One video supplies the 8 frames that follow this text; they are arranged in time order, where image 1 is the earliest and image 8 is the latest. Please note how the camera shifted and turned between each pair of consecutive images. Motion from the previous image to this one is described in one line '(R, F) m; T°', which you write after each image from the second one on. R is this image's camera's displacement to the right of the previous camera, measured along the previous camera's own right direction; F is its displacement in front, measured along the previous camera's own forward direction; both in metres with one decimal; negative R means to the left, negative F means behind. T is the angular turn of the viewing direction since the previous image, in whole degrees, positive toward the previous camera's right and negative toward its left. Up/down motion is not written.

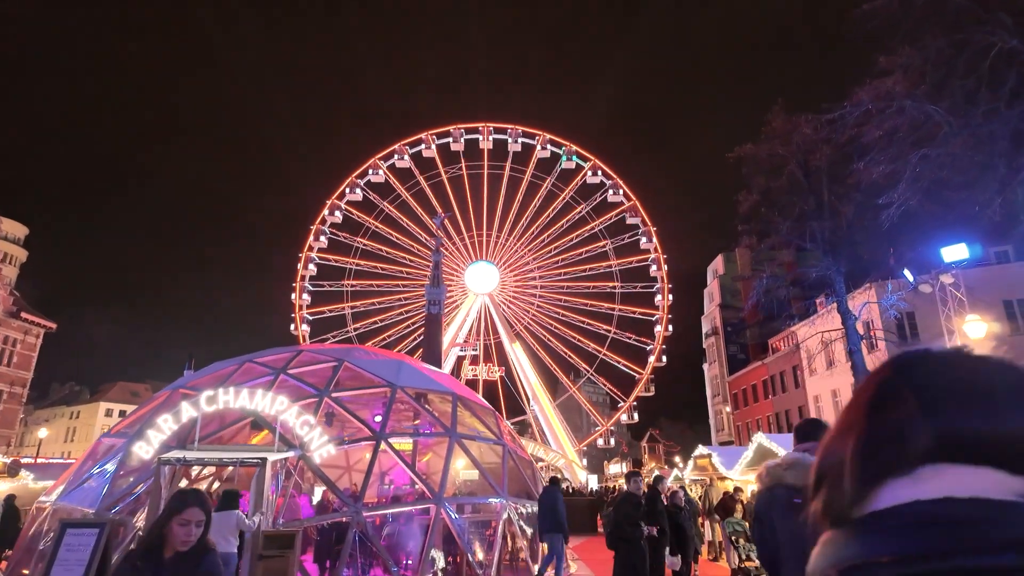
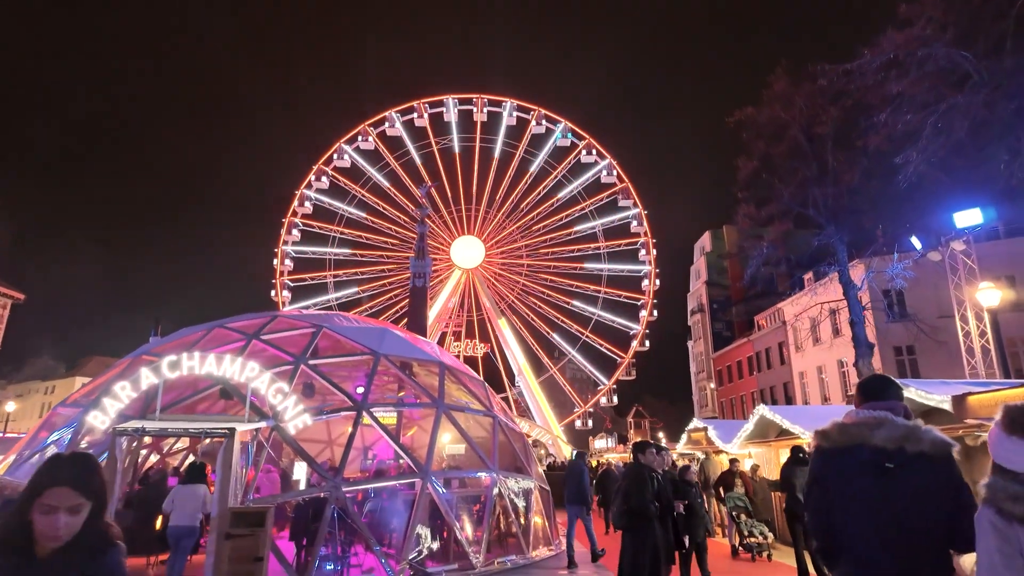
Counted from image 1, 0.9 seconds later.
(-0.1, +0.9) m; +1°
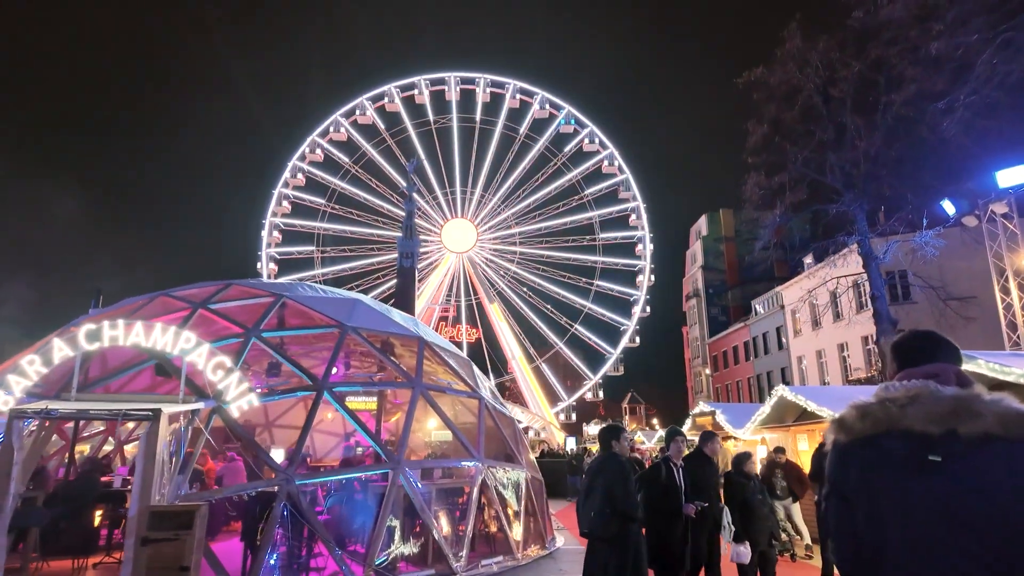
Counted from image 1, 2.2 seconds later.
(+0.1, +1.5) m; +1°
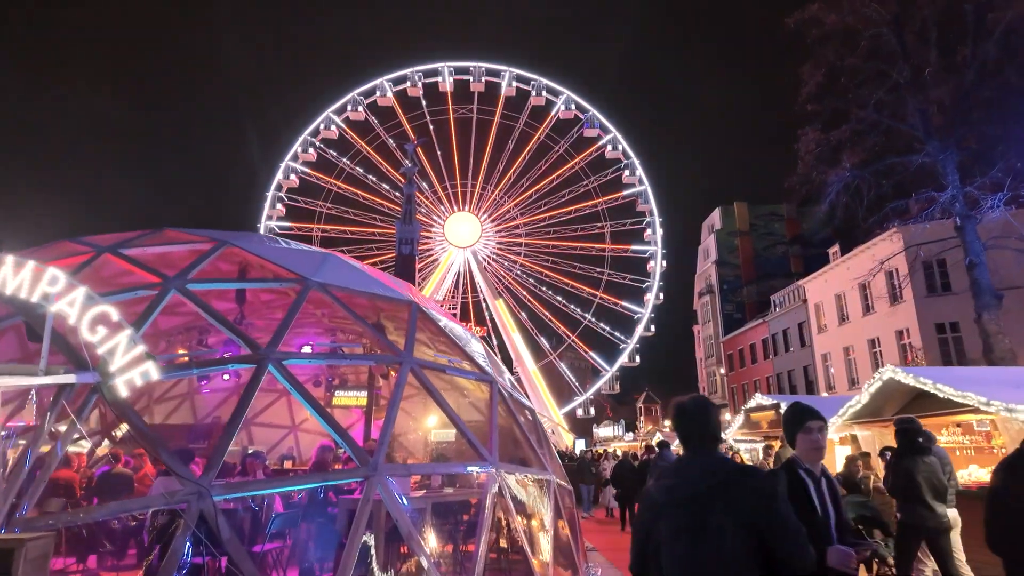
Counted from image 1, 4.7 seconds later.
(-0.2, +2.8) m; 0°
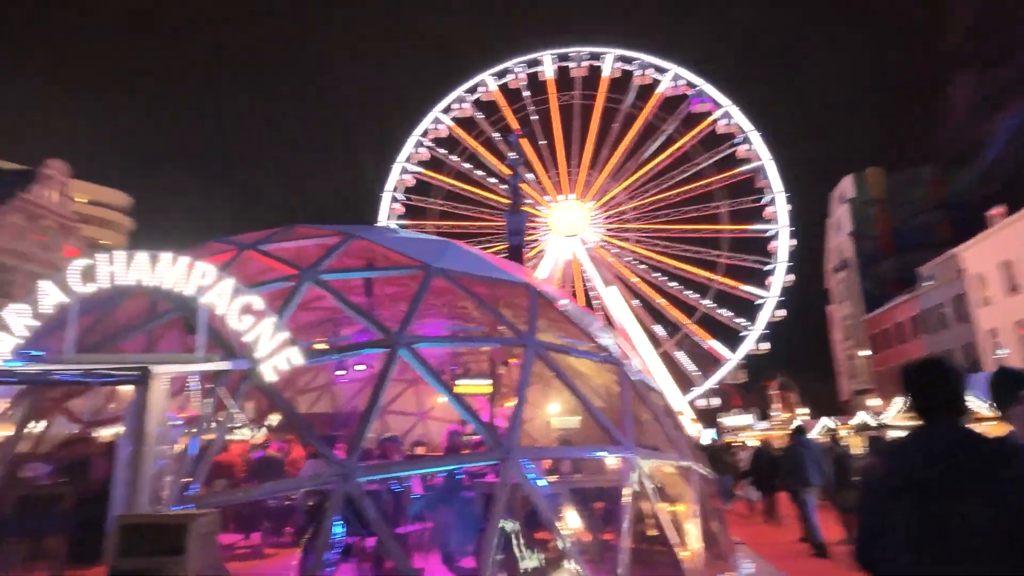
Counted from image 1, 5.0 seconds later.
(-0.2, +0.3) m; -10°
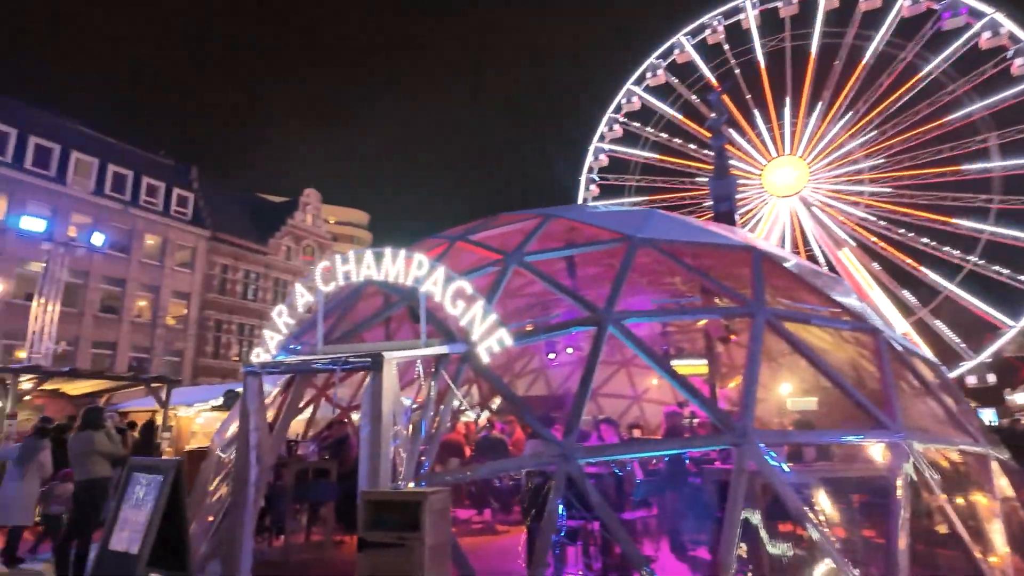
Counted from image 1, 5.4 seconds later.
(-0.1, +0.3) m; -18°
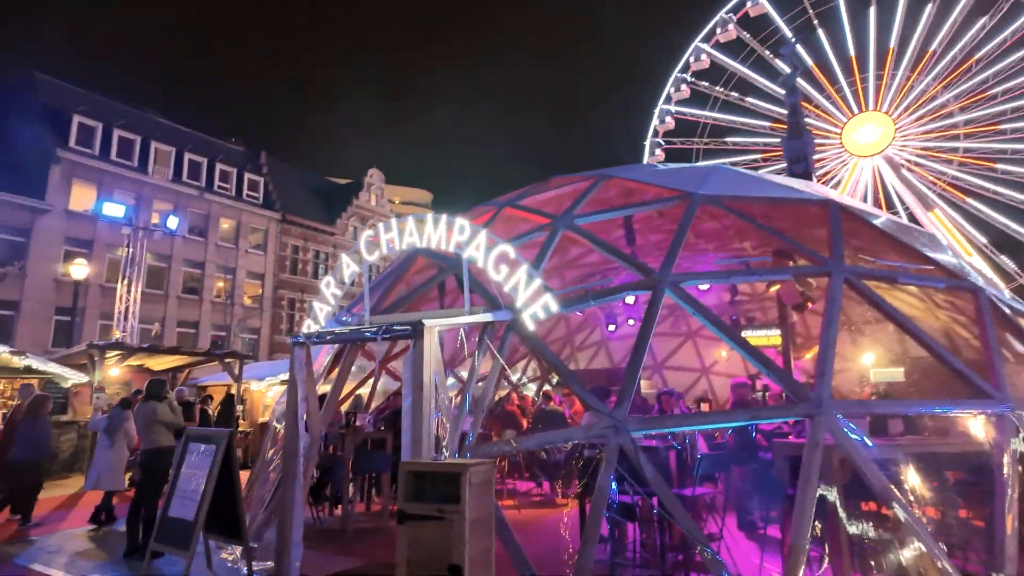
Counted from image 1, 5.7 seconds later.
(+0.2, +0.3) m; -6°
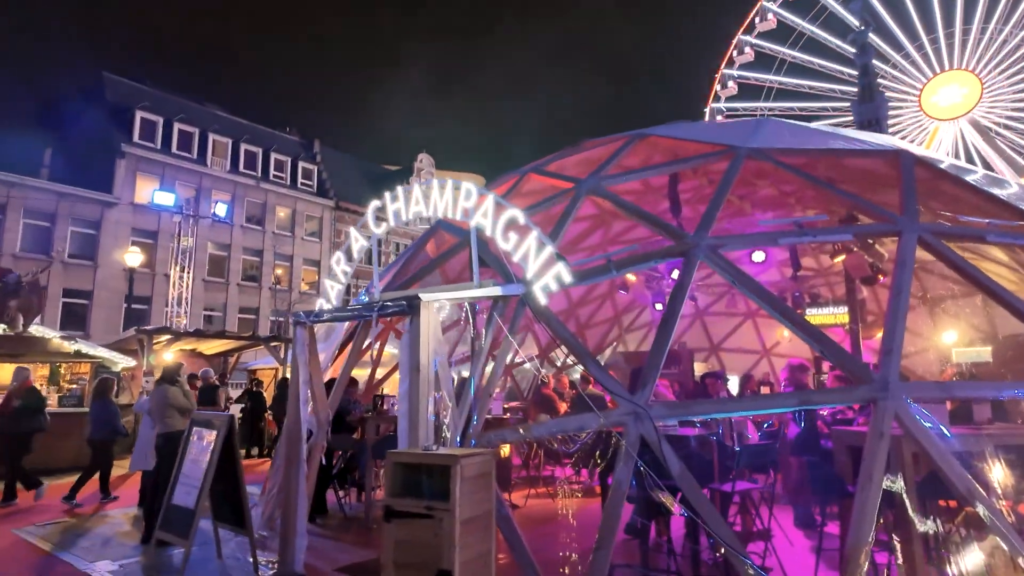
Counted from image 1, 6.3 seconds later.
(+0.4, +0.6) m; -5°
